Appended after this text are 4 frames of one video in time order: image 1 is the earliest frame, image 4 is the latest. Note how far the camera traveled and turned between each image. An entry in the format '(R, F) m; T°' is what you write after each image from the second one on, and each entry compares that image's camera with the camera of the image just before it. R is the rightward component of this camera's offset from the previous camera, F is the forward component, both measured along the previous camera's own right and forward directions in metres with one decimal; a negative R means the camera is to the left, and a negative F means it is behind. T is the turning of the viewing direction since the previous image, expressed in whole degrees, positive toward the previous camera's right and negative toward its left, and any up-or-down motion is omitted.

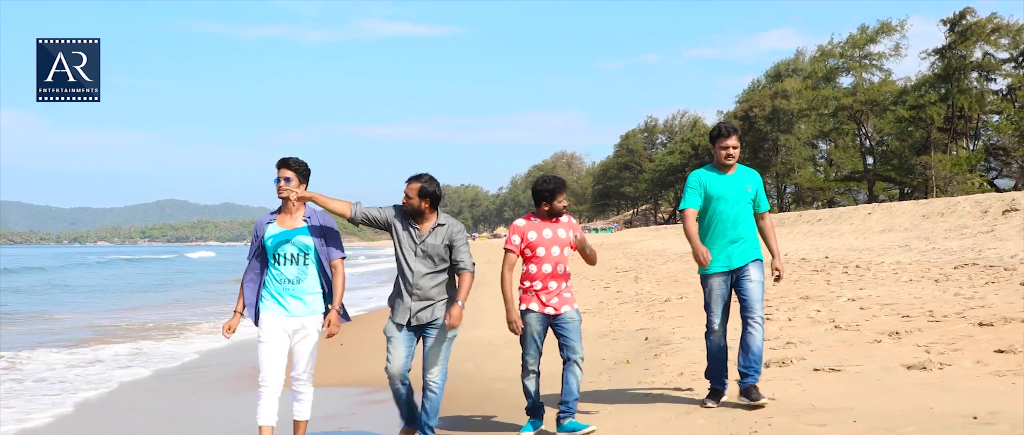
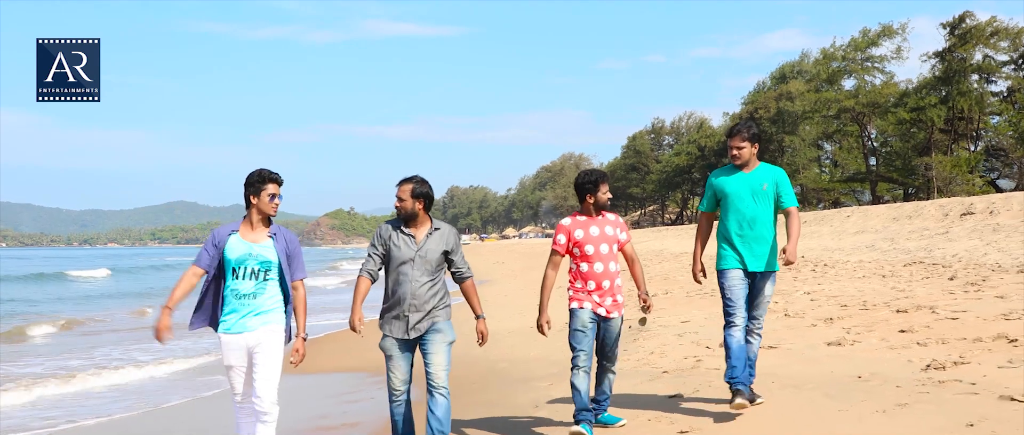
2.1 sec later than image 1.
(+0.1, -1.1) m; -1°
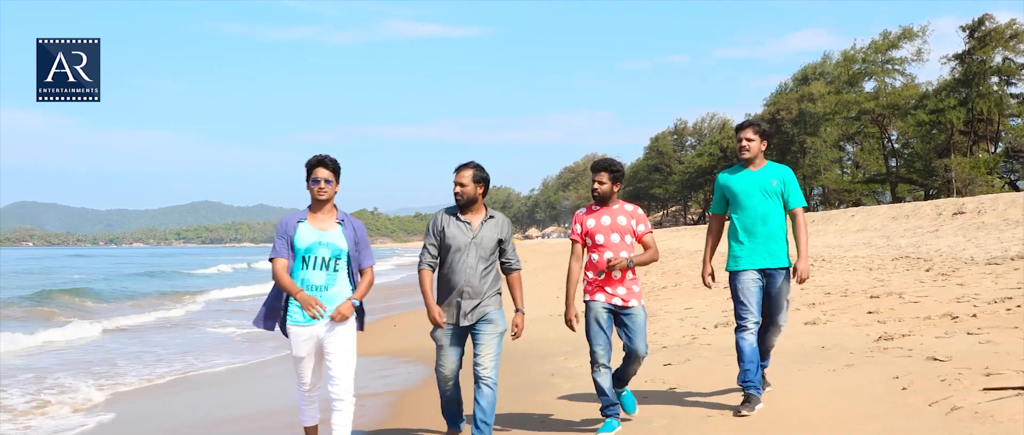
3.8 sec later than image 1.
(0.0, -0.9) m; -2°
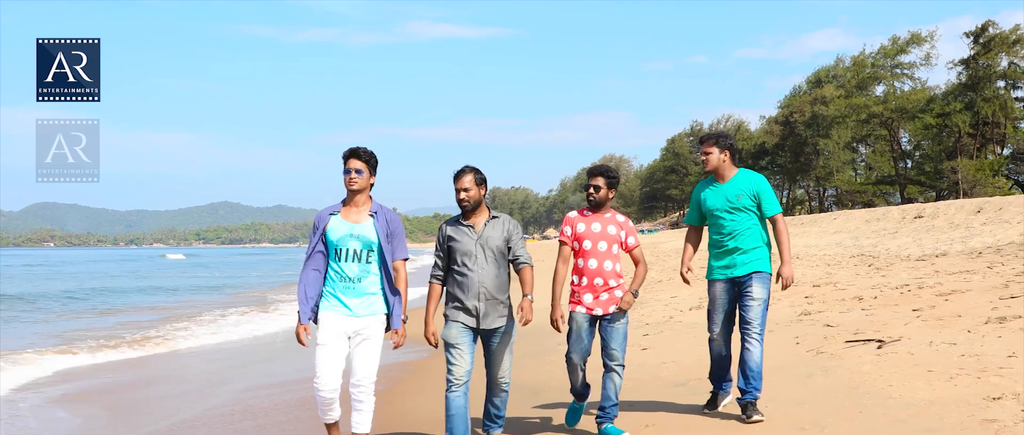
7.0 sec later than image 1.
(0.0, -1.9) m; -1°
